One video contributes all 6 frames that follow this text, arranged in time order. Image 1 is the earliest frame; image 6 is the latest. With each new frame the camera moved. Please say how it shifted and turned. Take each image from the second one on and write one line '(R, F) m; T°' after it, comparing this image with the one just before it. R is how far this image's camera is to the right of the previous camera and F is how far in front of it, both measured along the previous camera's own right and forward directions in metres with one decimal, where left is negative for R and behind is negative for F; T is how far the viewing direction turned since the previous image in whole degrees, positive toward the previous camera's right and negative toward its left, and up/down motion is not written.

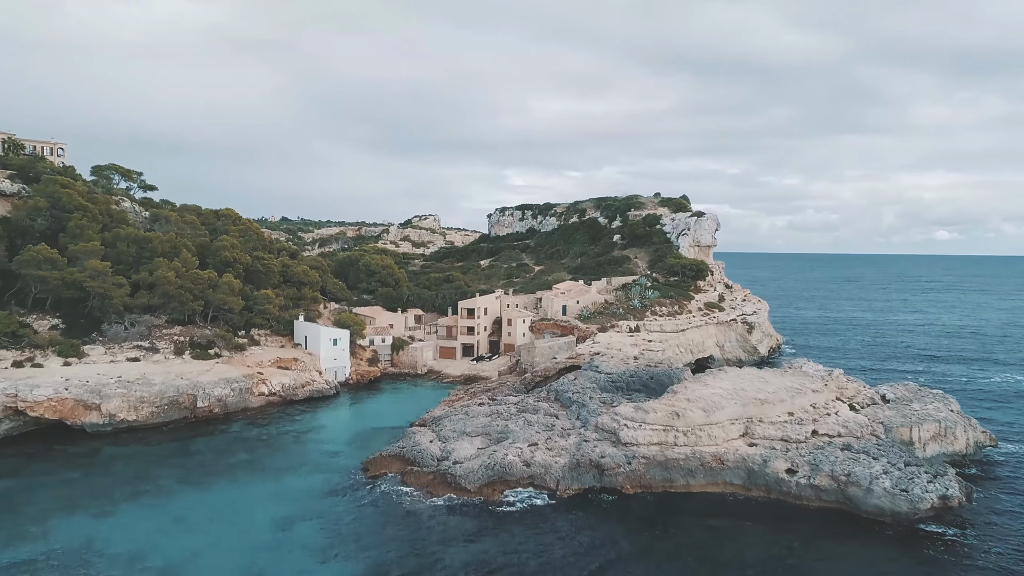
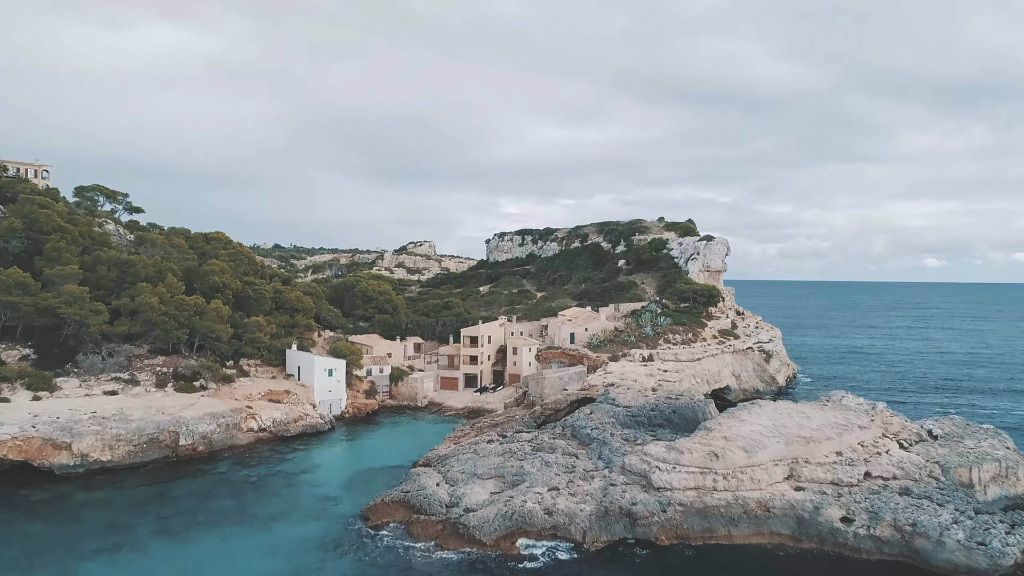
(-1.0, +3.0) m; +1°
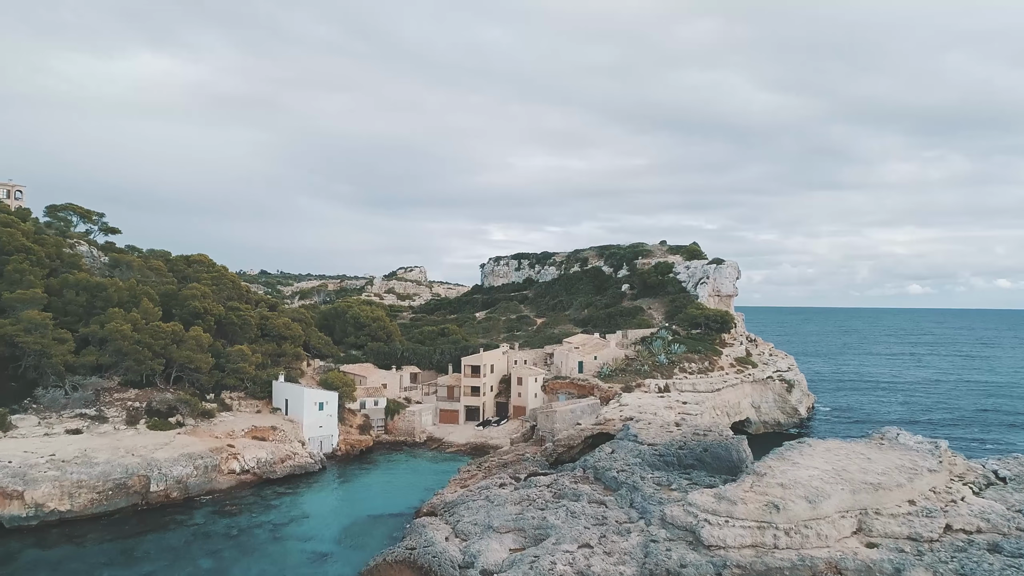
(-1.2, +3.7) m; +1°
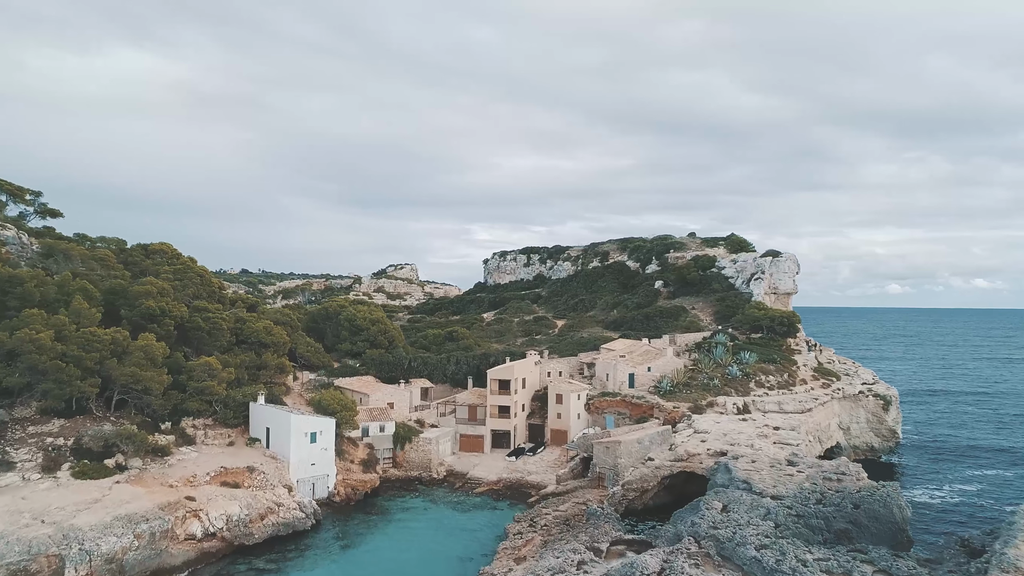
(-3.1, +9.9) m; +1°
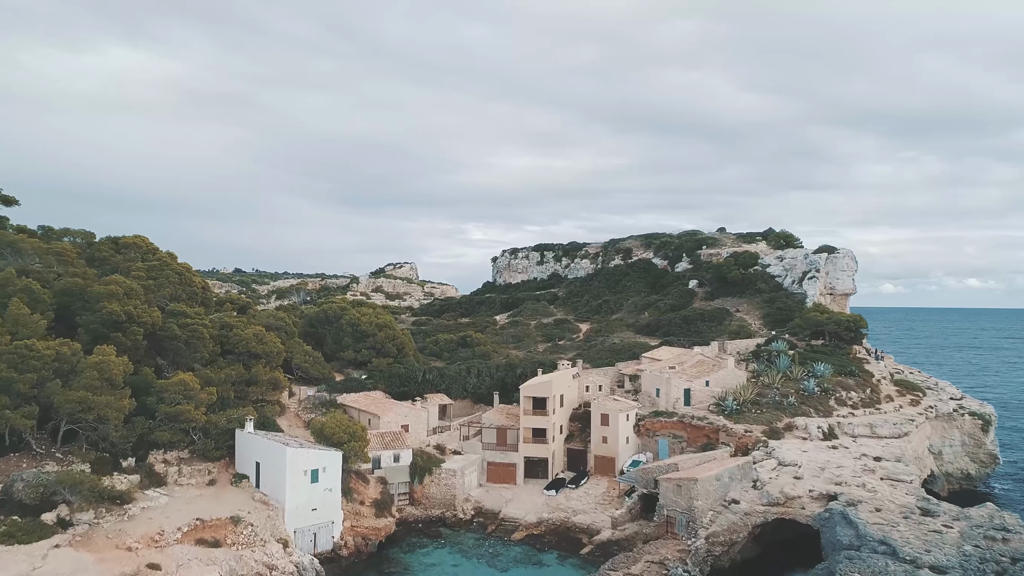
(-2.0, +6.5) m; 0°
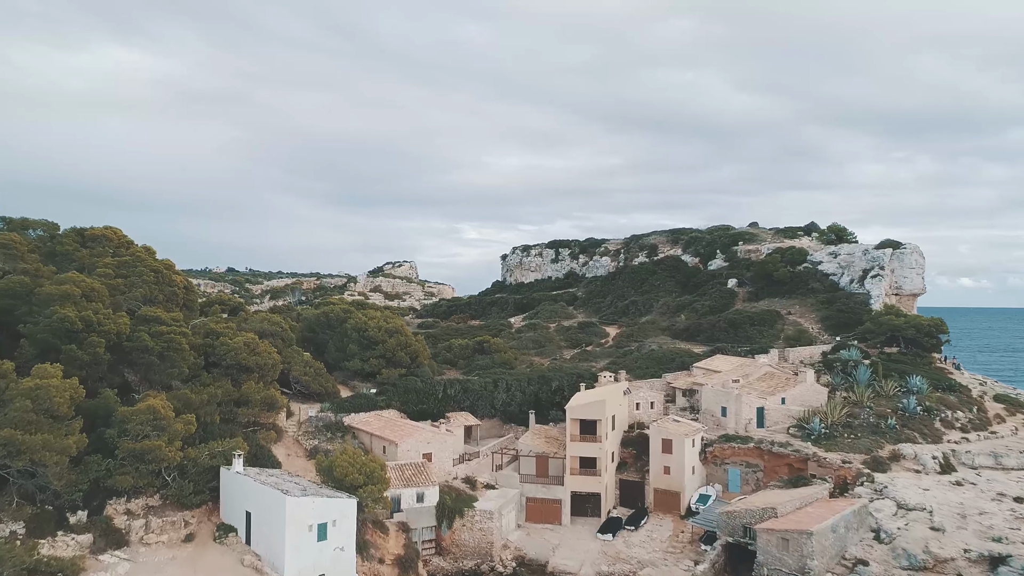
(-2.0, +5.9) m; 0°
